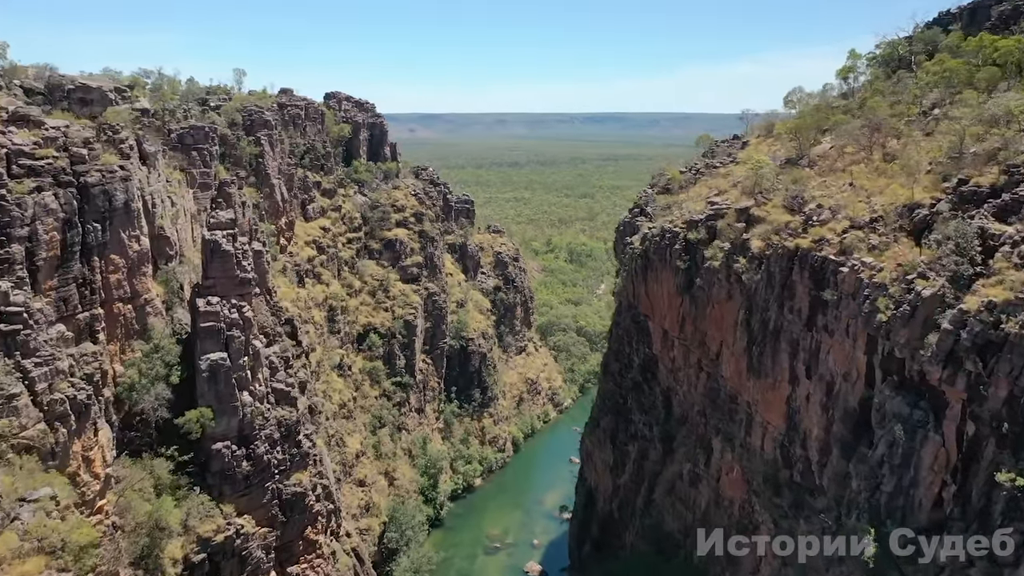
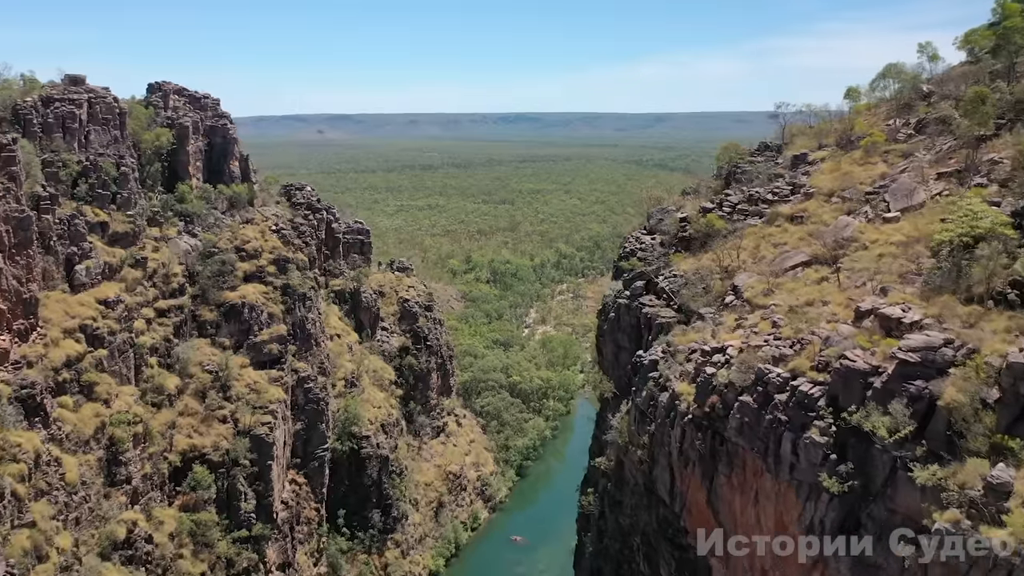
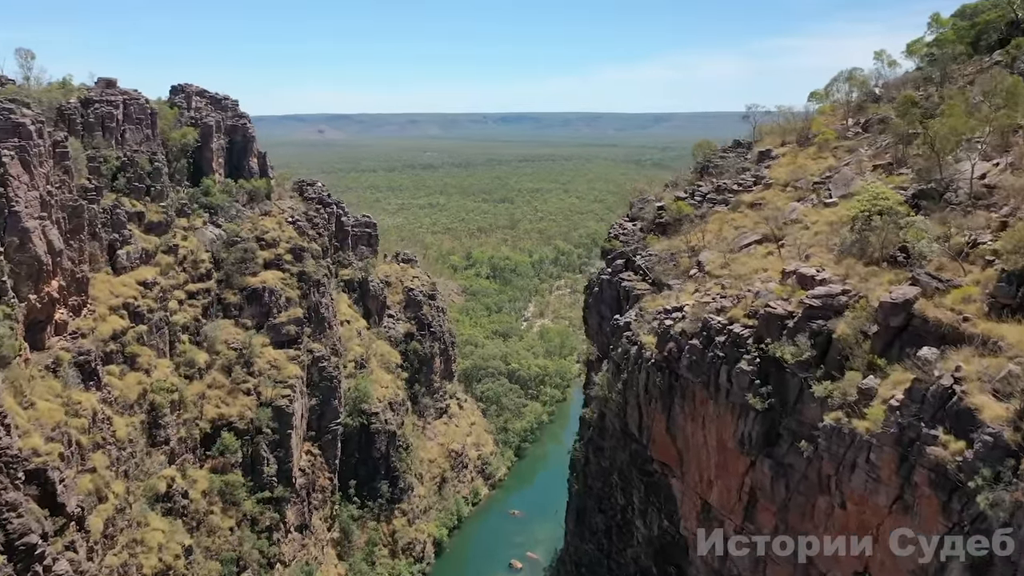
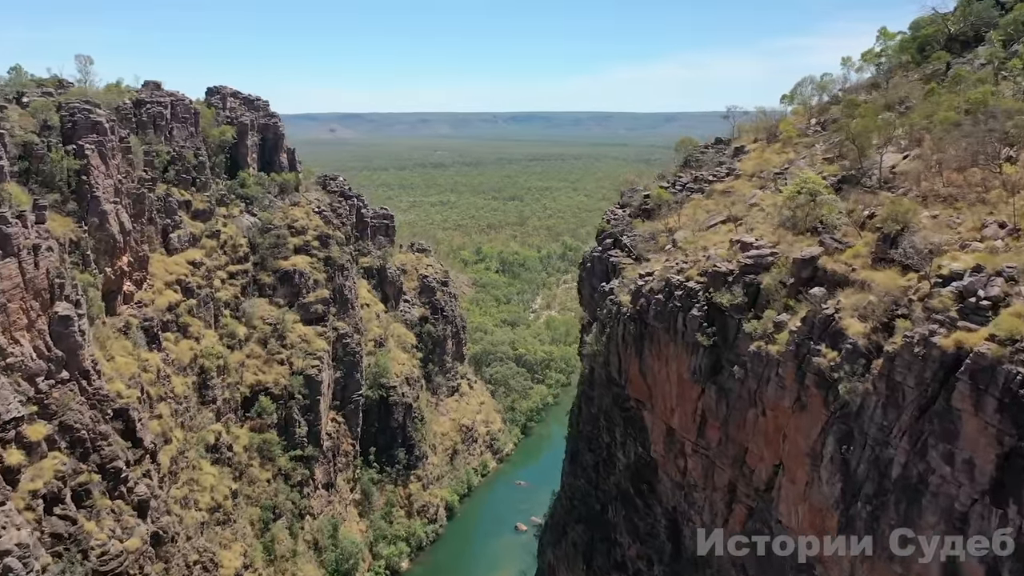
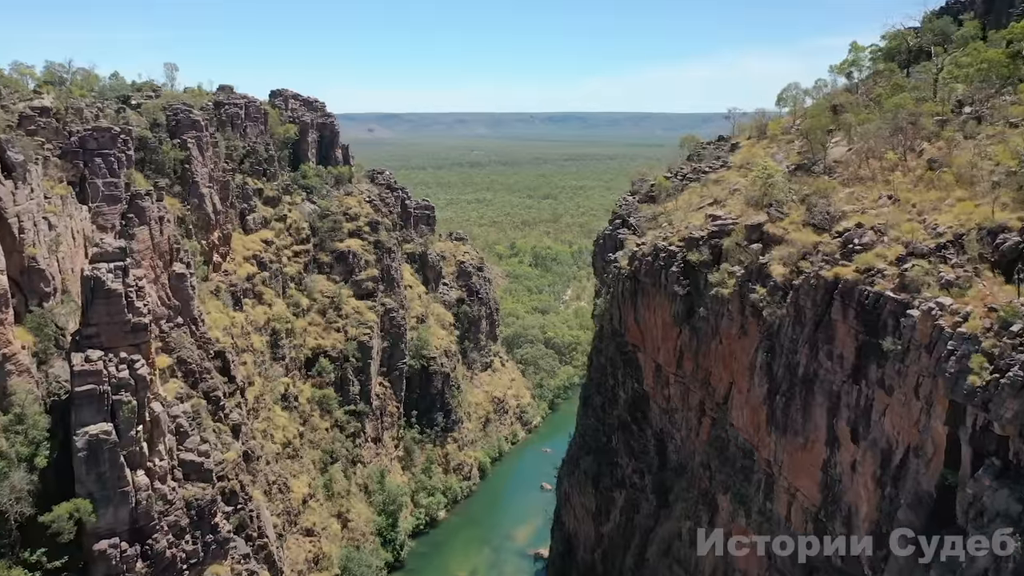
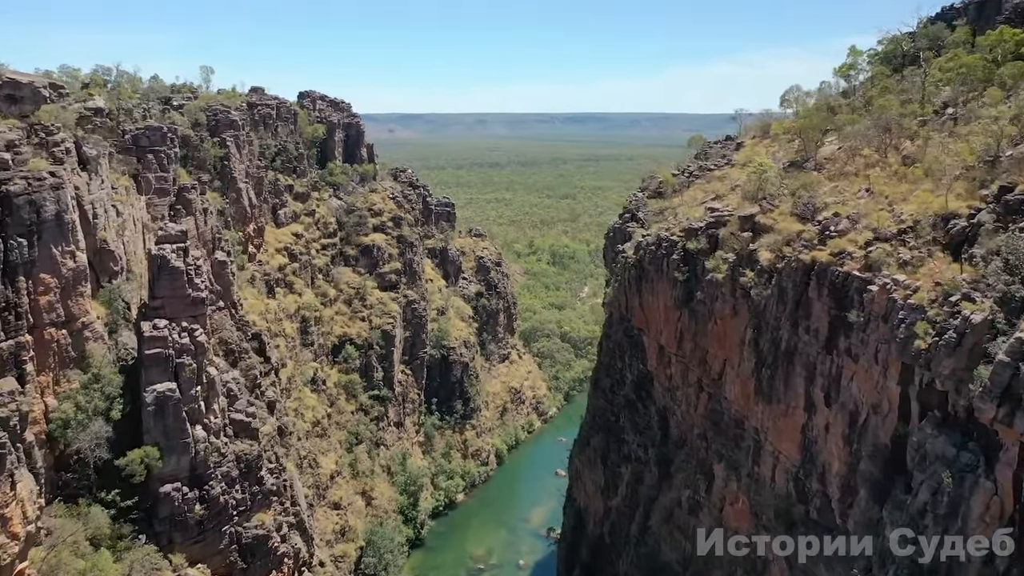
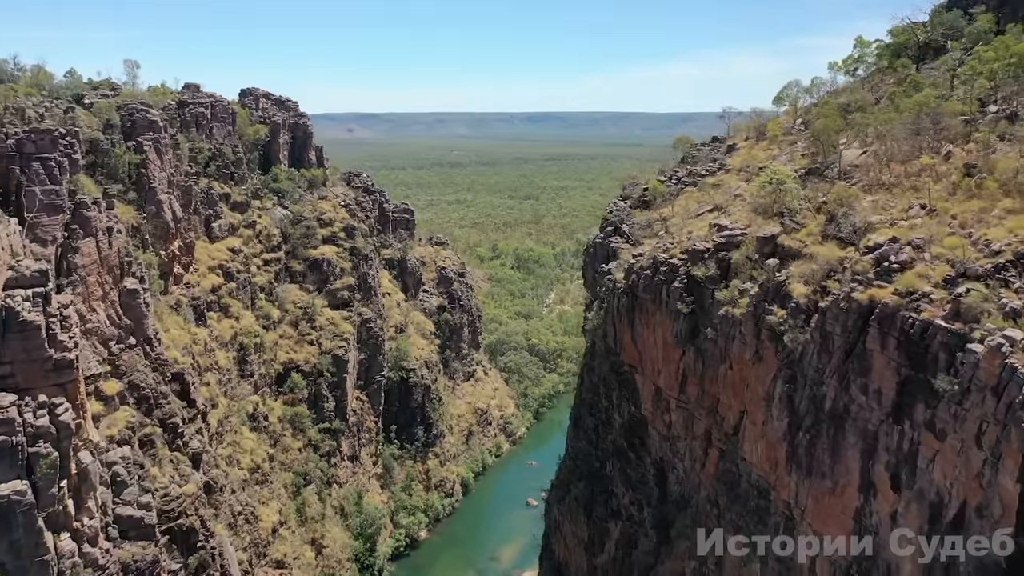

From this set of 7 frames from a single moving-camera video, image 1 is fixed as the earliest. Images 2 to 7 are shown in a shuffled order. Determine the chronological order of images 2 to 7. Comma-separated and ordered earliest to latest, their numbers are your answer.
6, 5, 7, 4, 3, 2
